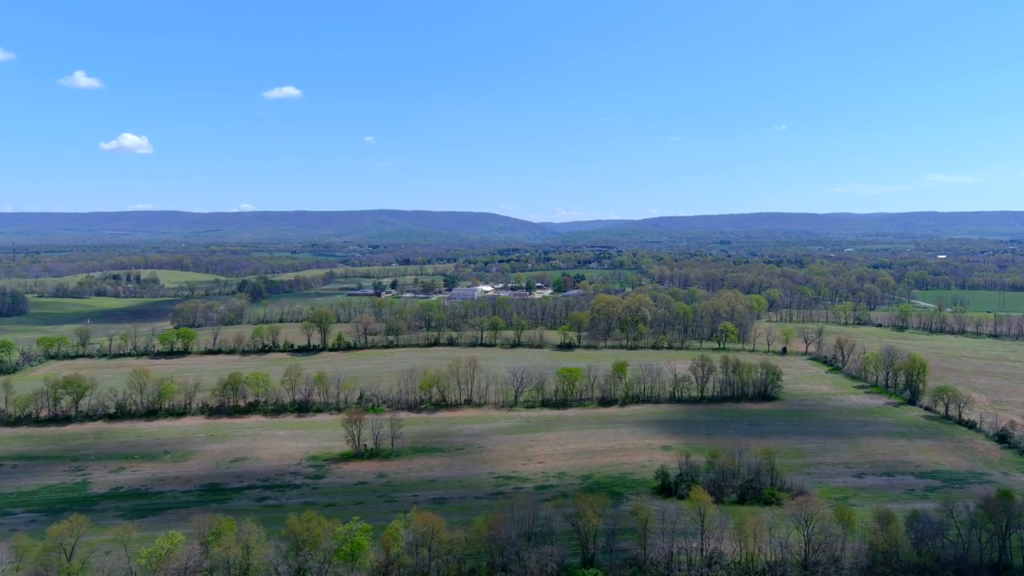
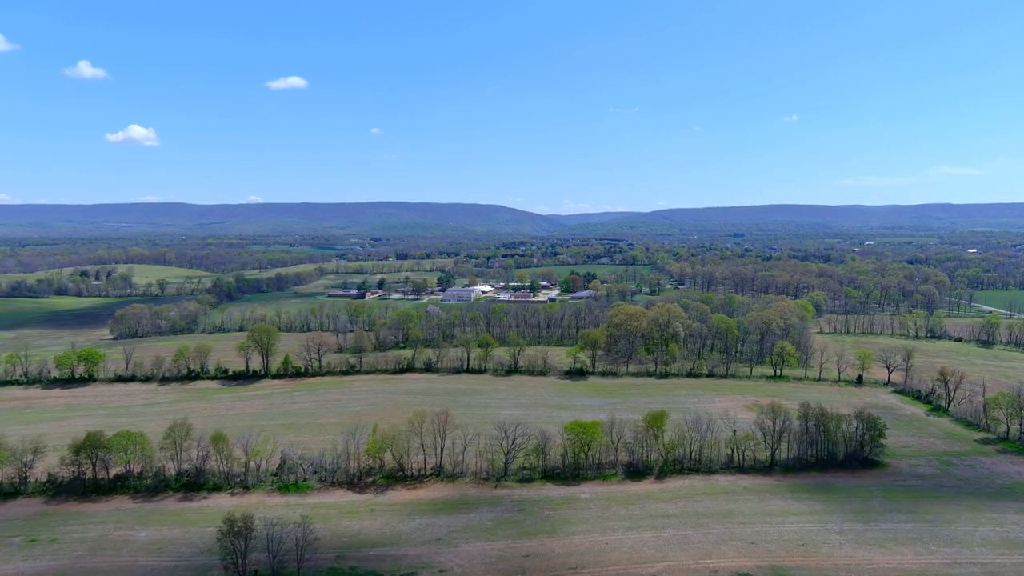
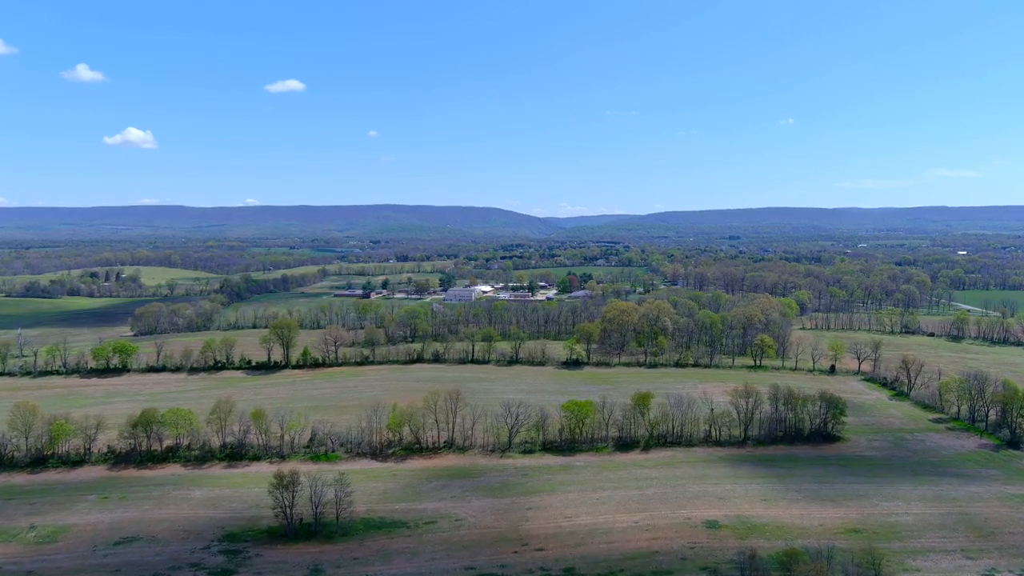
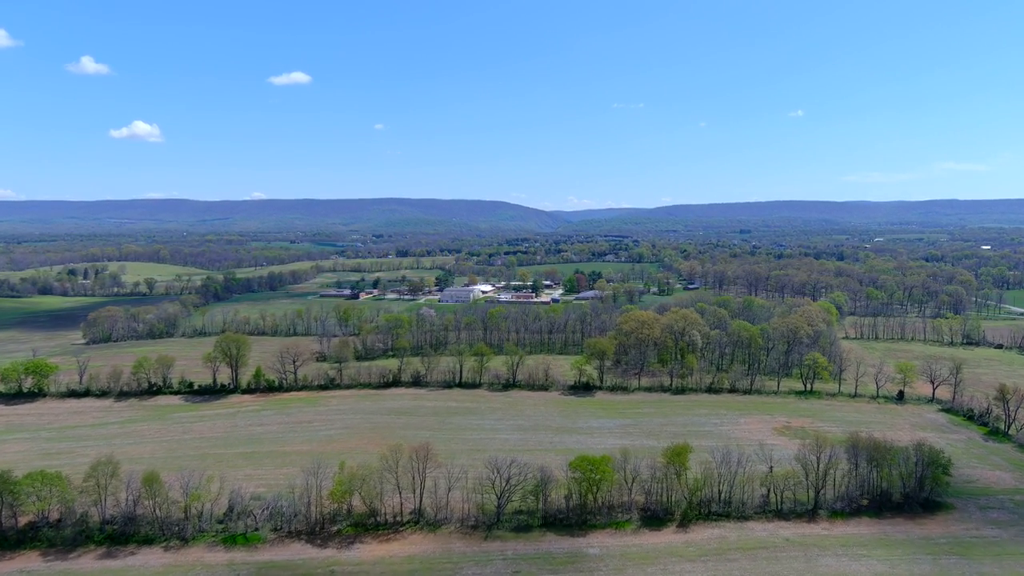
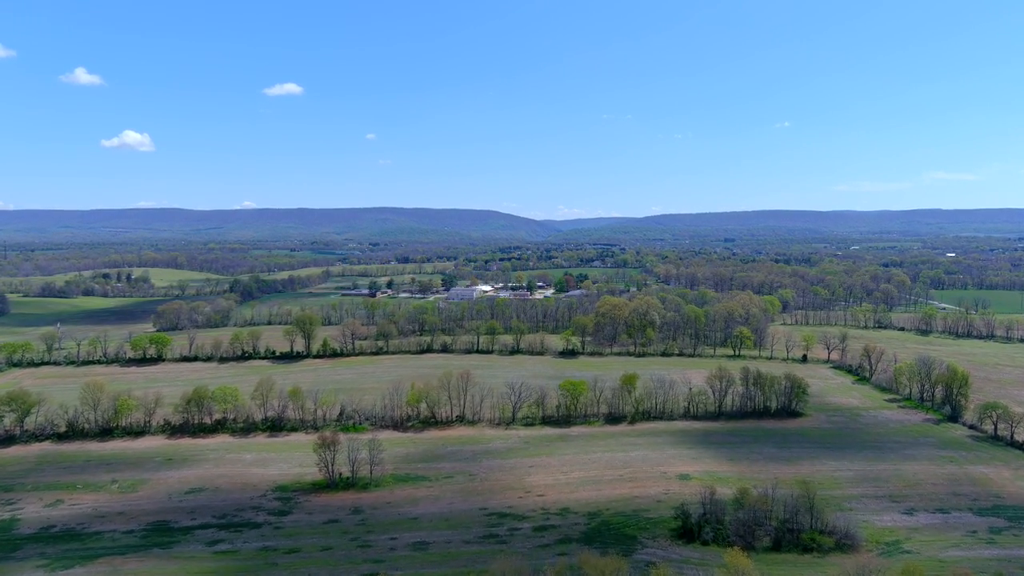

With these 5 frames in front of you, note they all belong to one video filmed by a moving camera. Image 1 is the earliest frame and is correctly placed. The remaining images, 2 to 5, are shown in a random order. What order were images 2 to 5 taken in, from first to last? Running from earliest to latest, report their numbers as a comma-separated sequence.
5, 3, 2, 4
